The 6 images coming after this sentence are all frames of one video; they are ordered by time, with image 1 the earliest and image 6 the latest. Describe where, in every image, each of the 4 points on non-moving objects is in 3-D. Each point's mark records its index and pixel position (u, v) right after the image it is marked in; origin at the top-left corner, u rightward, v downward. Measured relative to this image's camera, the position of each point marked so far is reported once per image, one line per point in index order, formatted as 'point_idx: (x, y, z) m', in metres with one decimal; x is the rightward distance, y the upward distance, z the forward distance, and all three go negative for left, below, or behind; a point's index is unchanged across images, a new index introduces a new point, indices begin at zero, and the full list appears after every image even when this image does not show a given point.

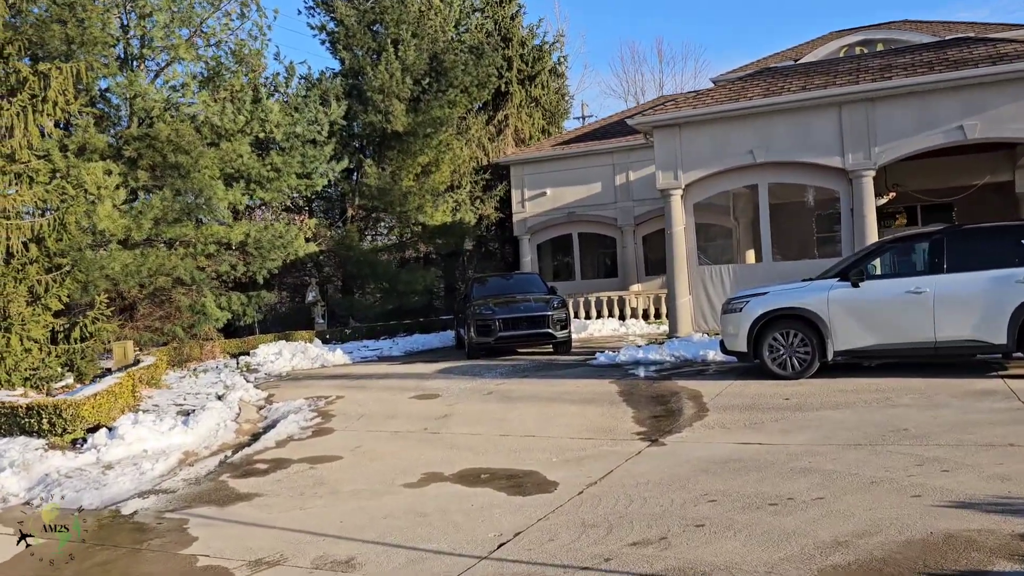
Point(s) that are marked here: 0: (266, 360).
0: (-4.4, -1.3, +14.6) m
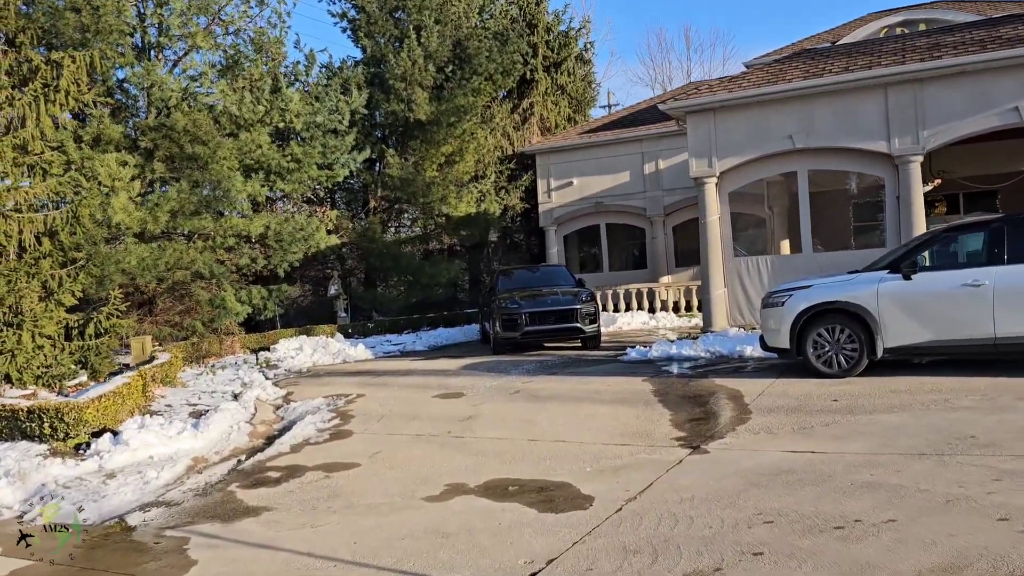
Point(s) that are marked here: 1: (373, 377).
0: (-3.9, -1.2, +14.3) m
1: (-2.0, -1.3, +12.0) m
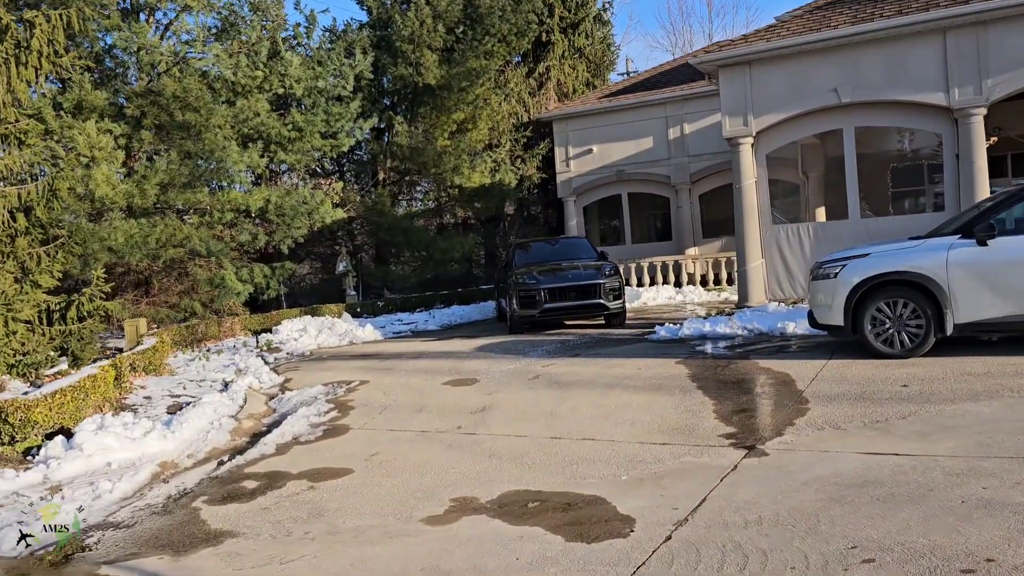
0: (-3.6, -0.8, +13.3) m
1: (-1.8, -1.0, +11.1) m
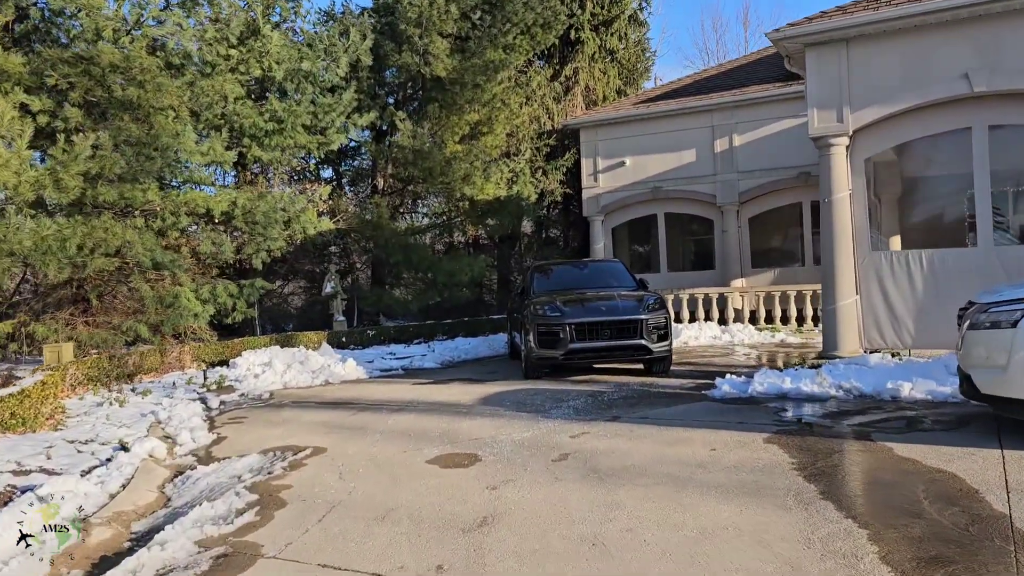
0: (-3.4, -1.1, +10.7) m
1: (-1.6, -1.3, +8.4) m
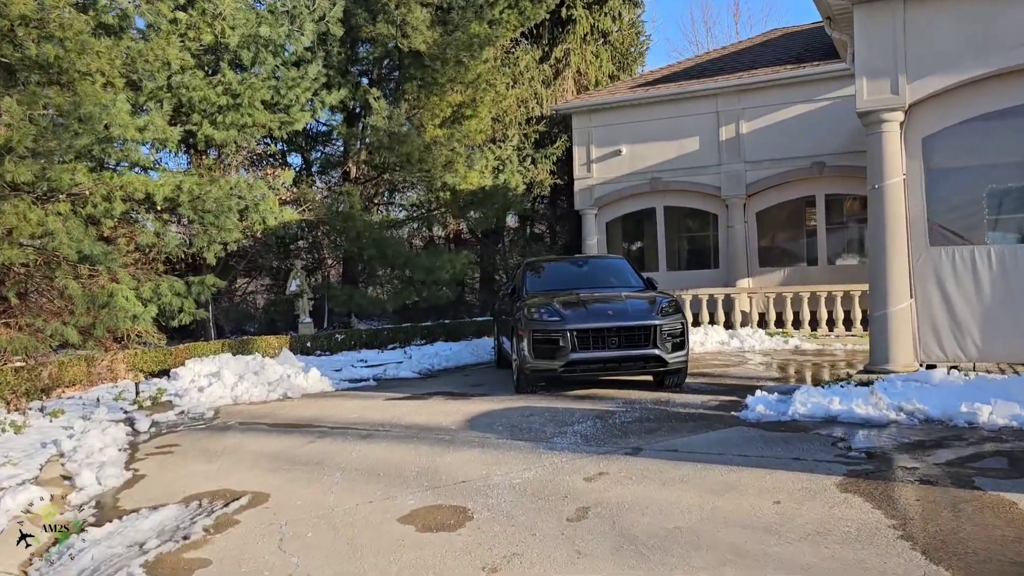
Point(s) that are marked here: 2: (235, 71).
0: (-3.5, -1.1, +9.1) m
1: (-1.7, -1.3, +6.8) m
2: (-3.8, +3.0, +11.2) m
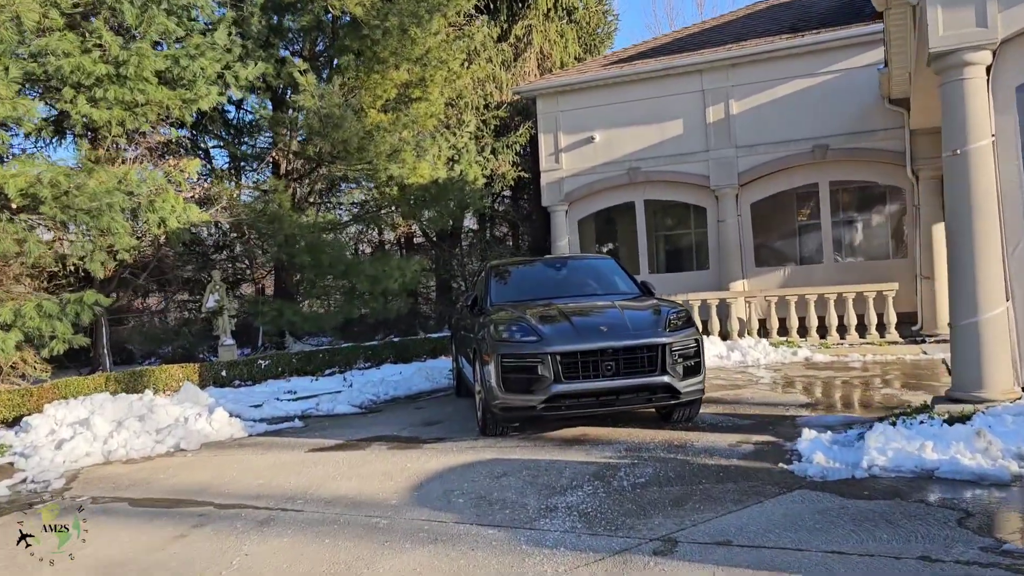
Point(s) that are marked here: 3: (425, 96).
0: (-3.8, -1.3, +6.8) m
1: (-1.9, -1.4, +4.6) m
2: (-4.3, +2.8, +9.0) m
3: (-1.3, +2.9, +12.3) m
